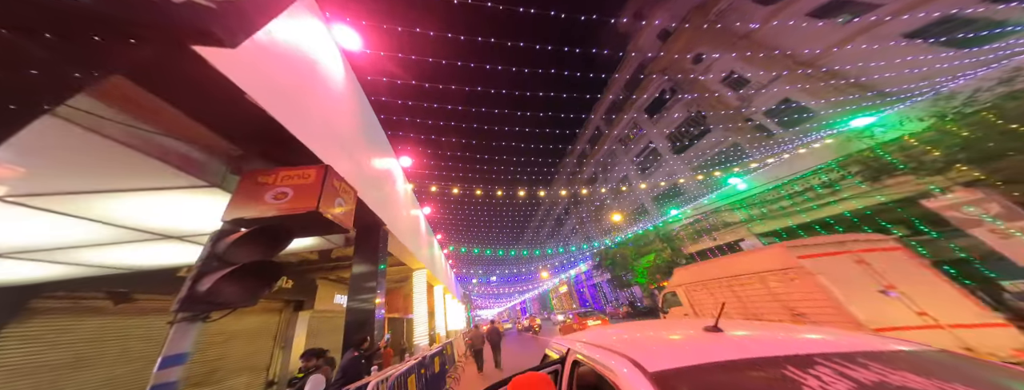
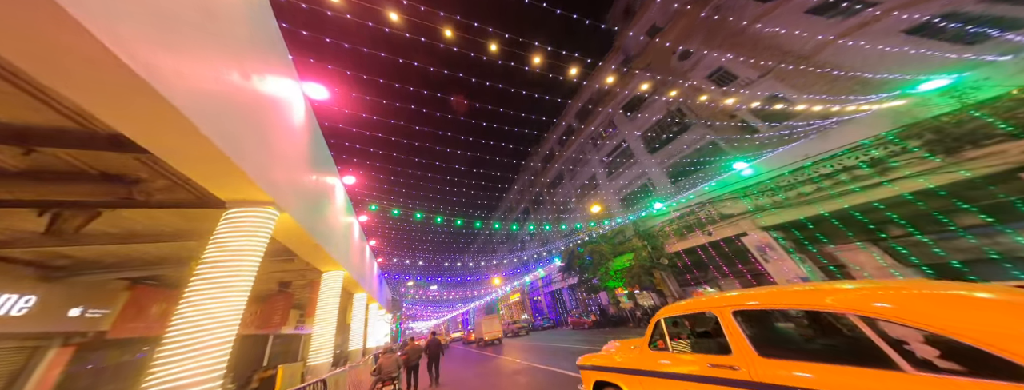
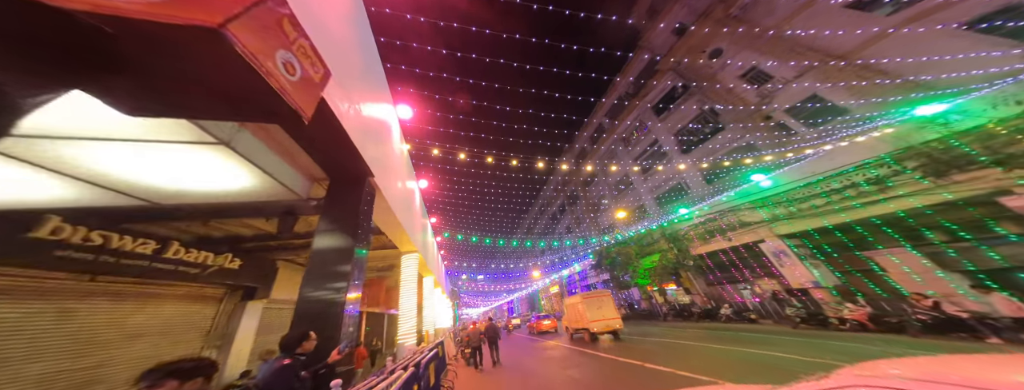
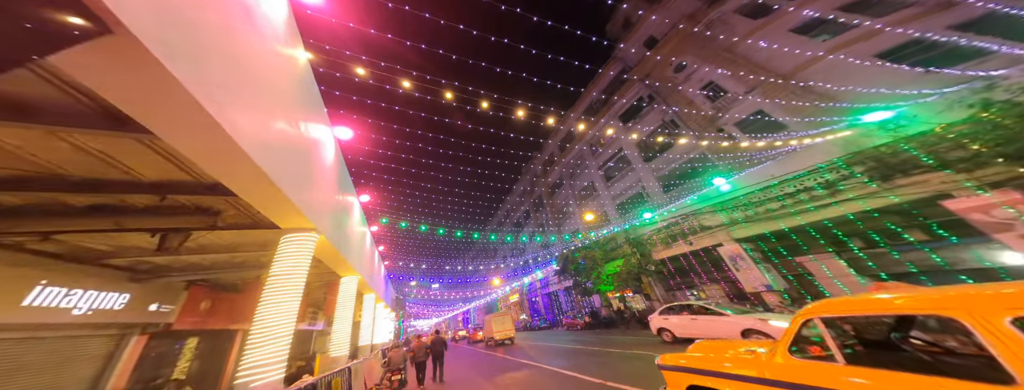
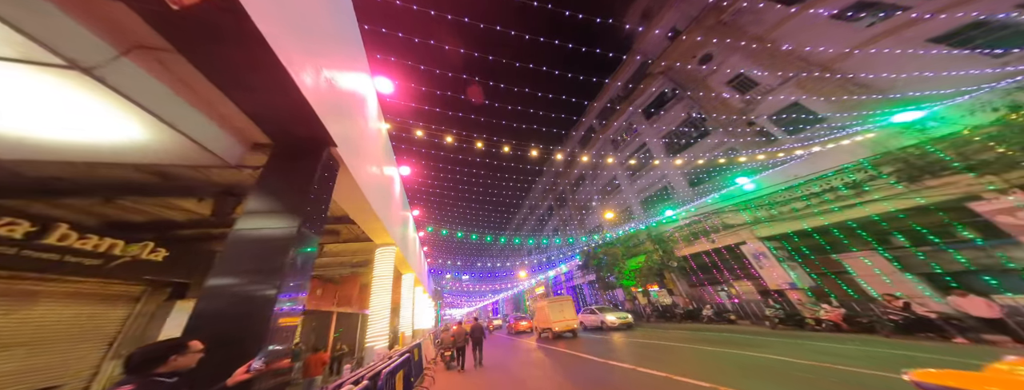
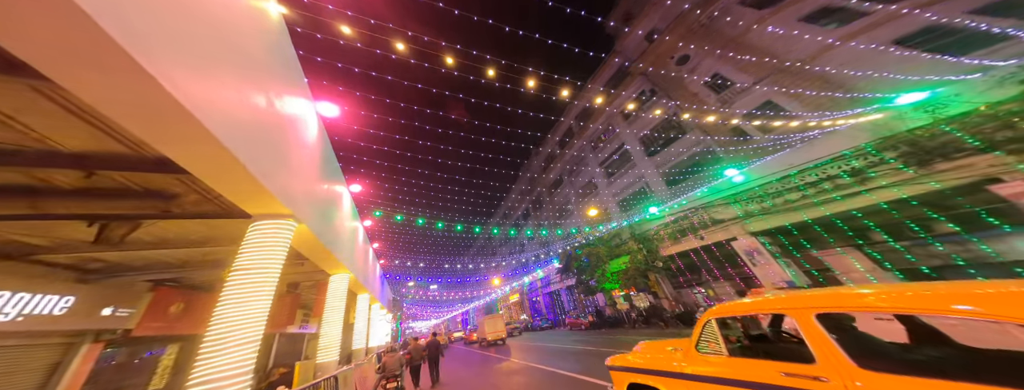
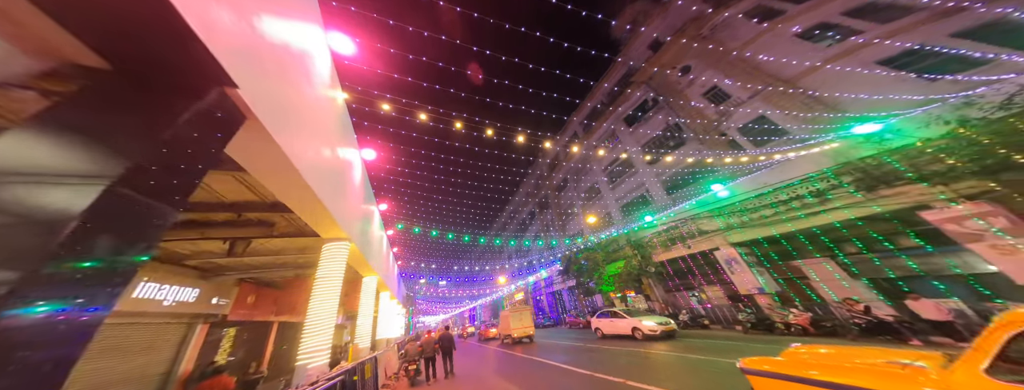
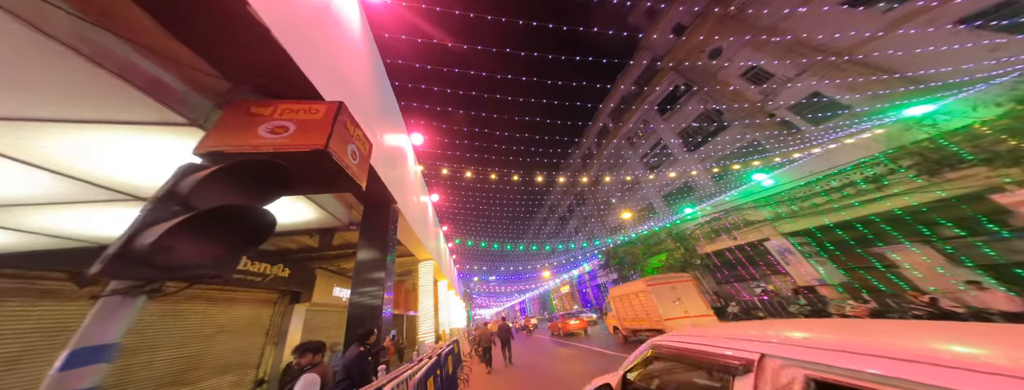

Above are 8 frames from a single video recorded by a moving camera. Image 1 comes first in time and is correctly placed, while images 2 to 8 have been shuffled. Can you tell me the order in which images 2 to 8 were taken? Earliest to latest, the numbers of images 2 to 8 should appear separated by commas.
8, 3, 5, 7, 4, 6, 2
